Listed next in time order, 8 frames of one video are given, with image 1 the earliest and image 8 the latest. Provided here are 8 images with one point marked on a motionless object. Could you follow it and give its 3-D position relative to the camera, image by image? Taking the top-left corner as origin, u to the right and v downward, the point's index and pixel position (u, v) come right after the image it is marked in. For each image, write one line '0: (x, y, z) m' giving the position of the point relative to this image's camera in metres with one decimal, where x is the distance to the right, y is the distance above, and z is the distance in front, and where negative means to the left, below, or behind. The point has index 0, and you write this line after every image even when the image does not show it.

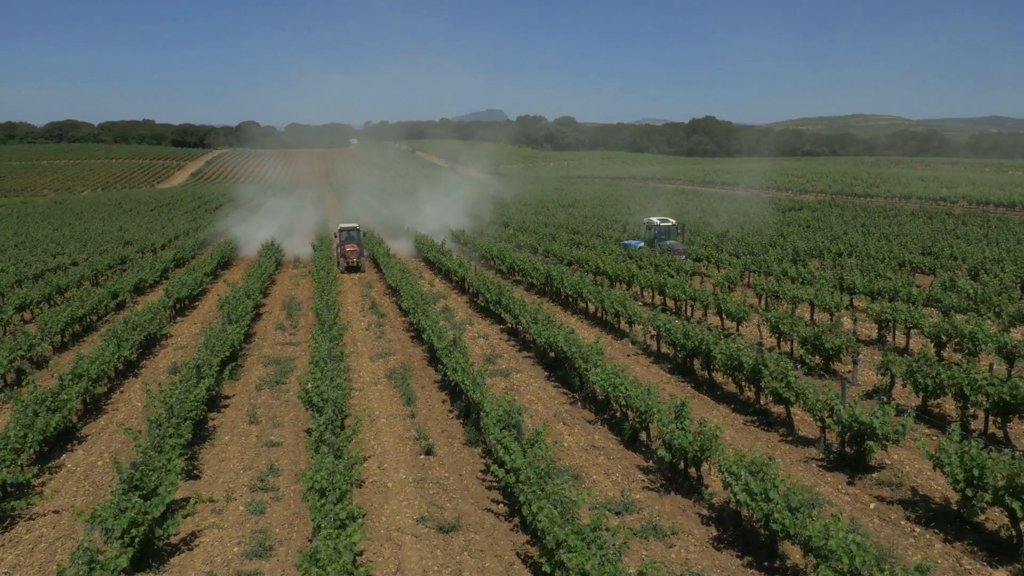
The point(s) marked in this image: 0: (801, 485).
0: (+2.9, -2.0, +9.0) m
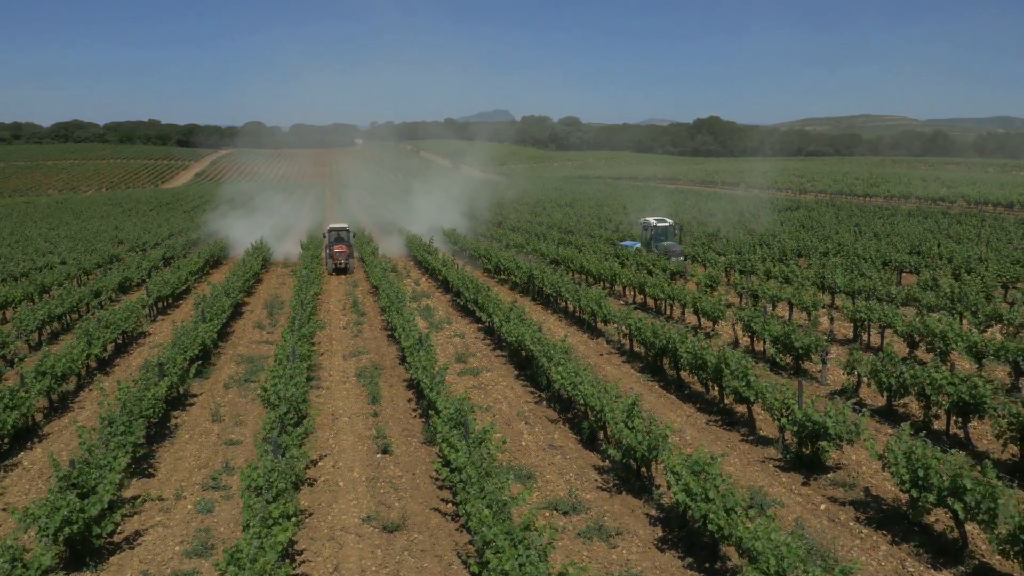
0: (+2.4, -2.0, +8.9) m
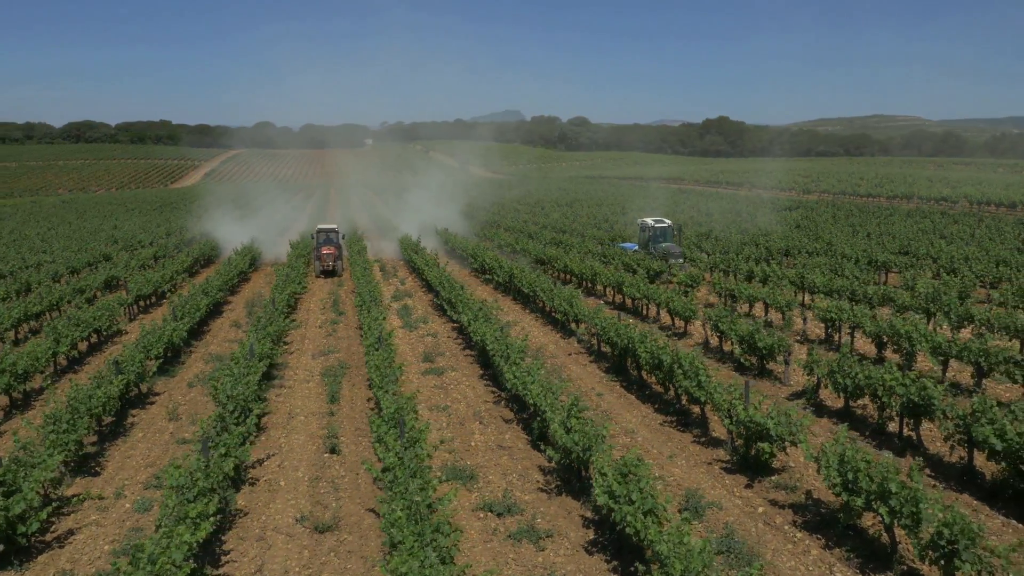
0: (+1.8, -1.9, +8.7) m
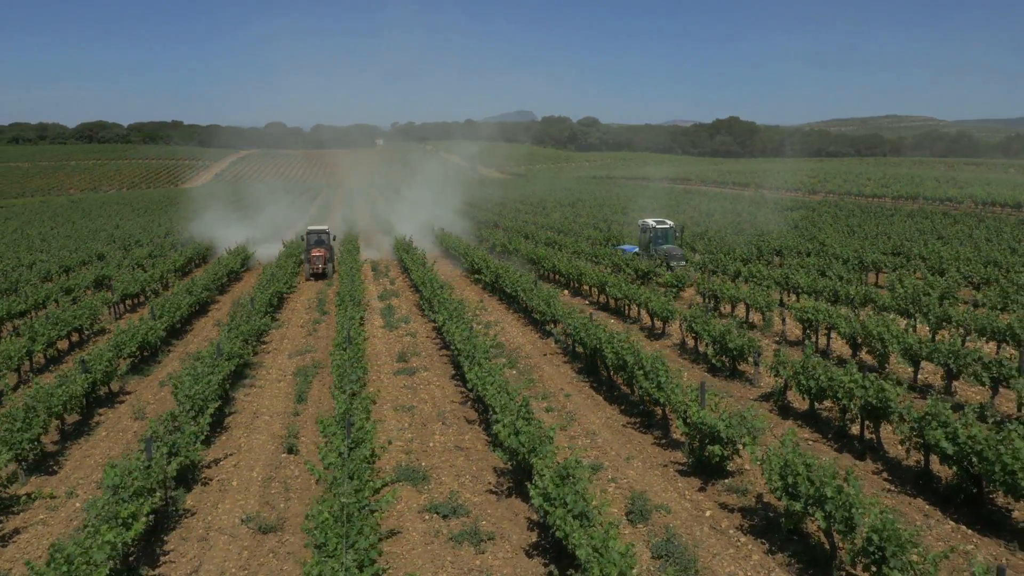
0: (+1.3, -1.9, +8.6) m
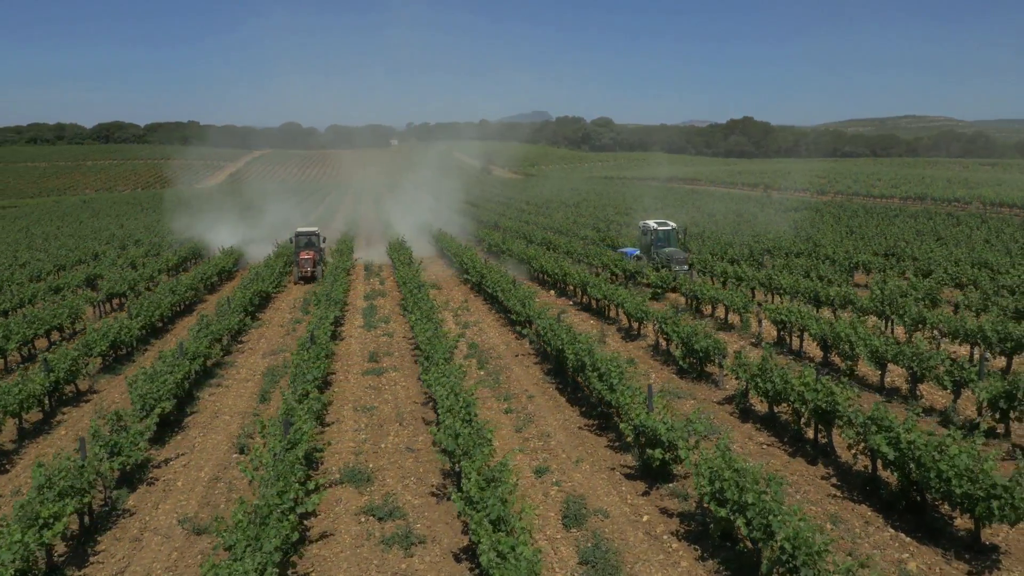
0: (+0.7, -1.9, +8.5) m
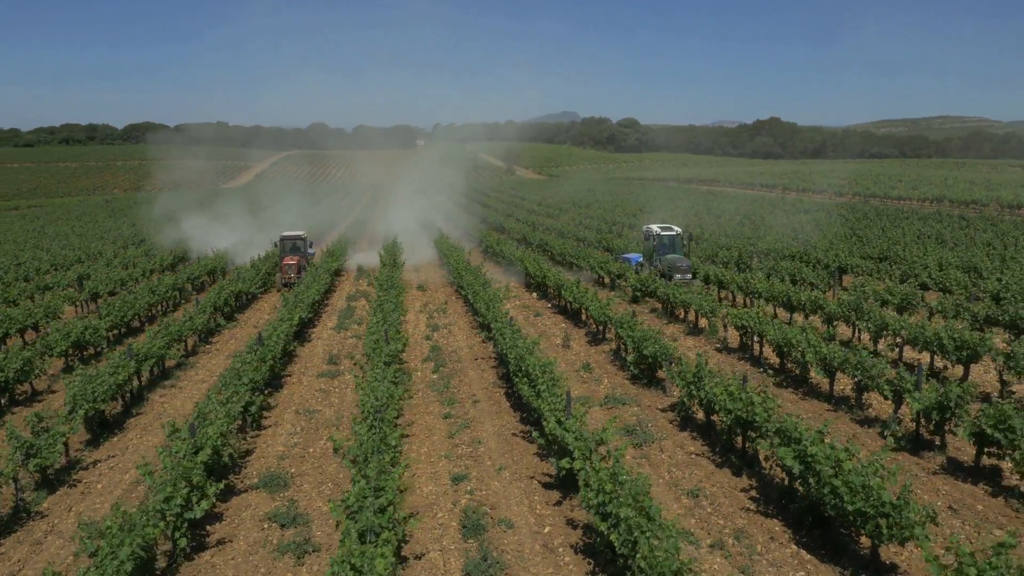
0: (-0.2, -2.0, +8.3) m
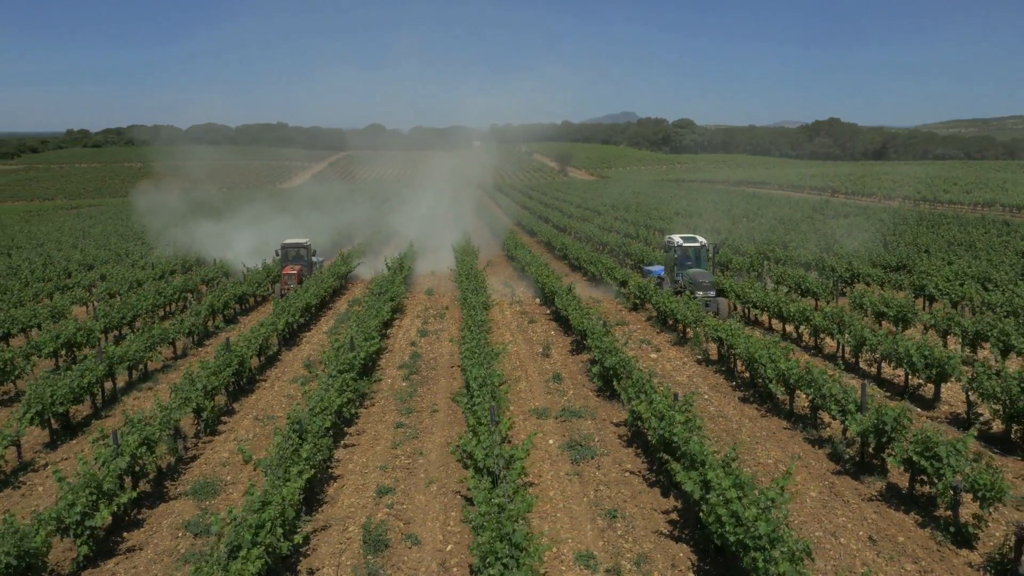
0: (-0.9, -2.1, +8.2) m
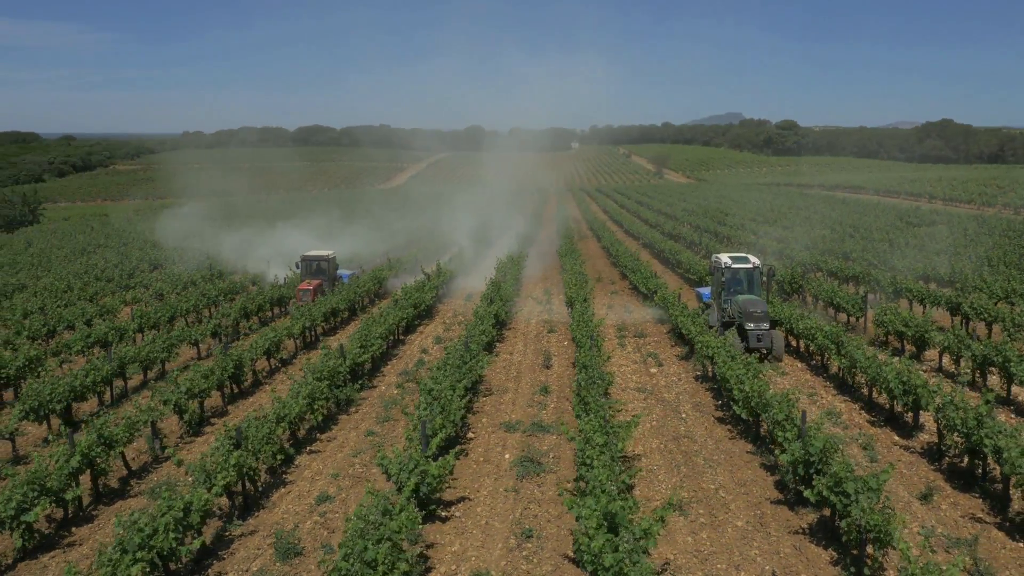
0: (-1.7, -2.2, +8.4) m
